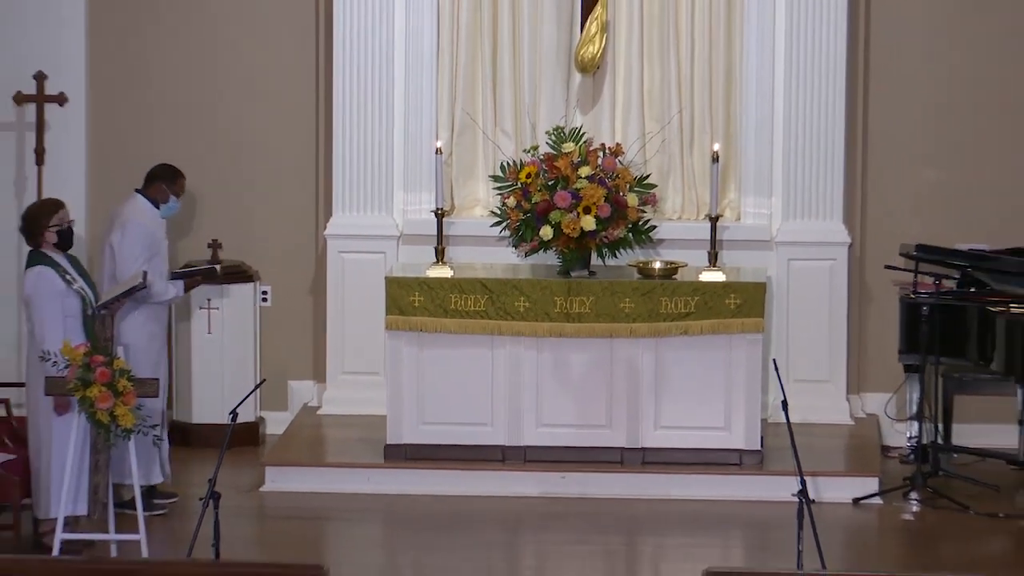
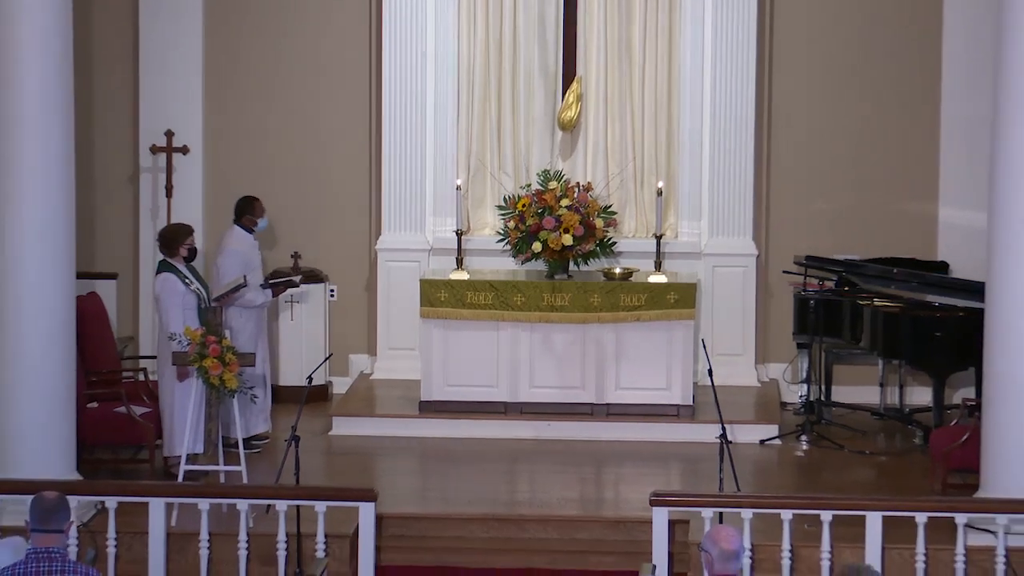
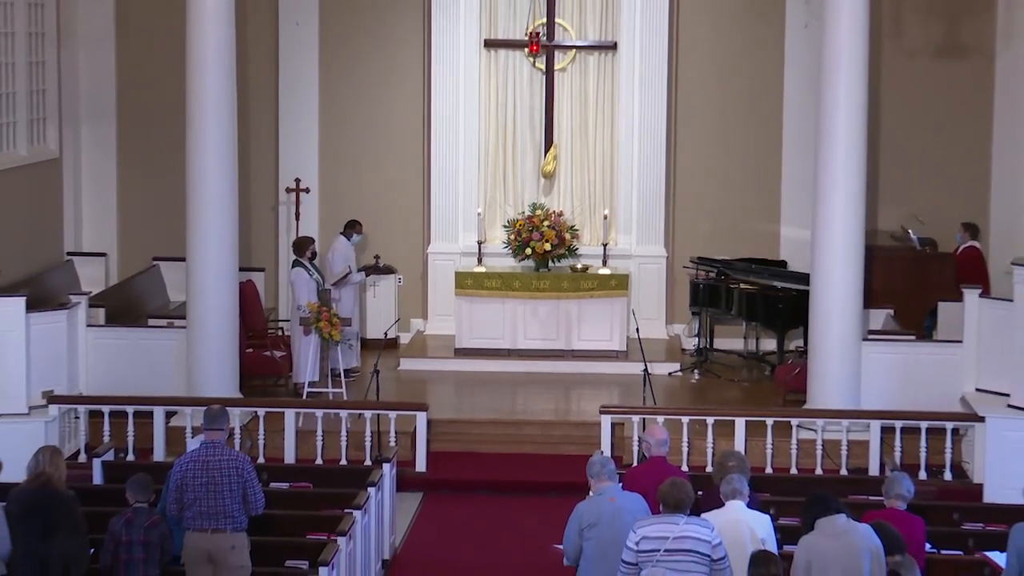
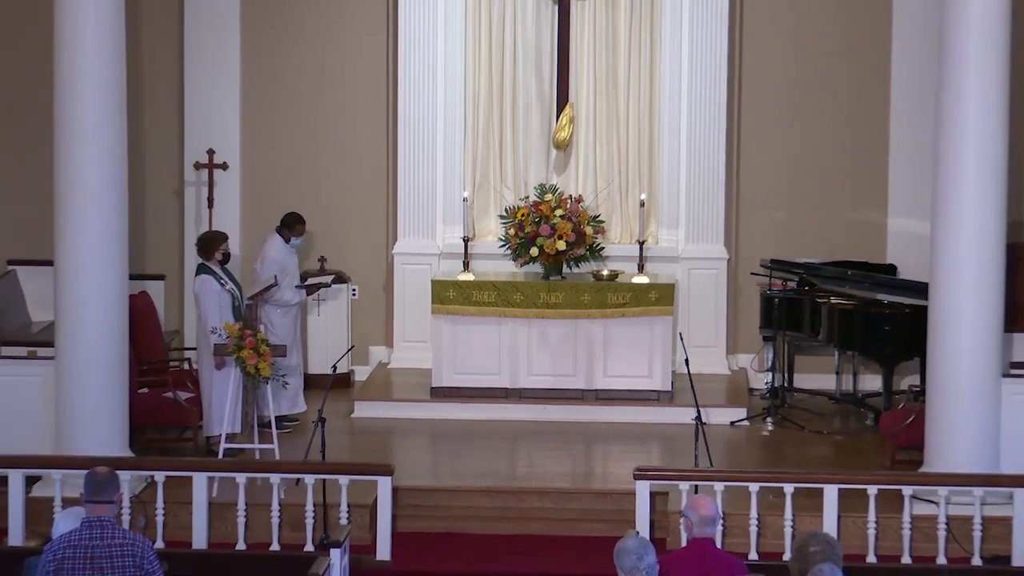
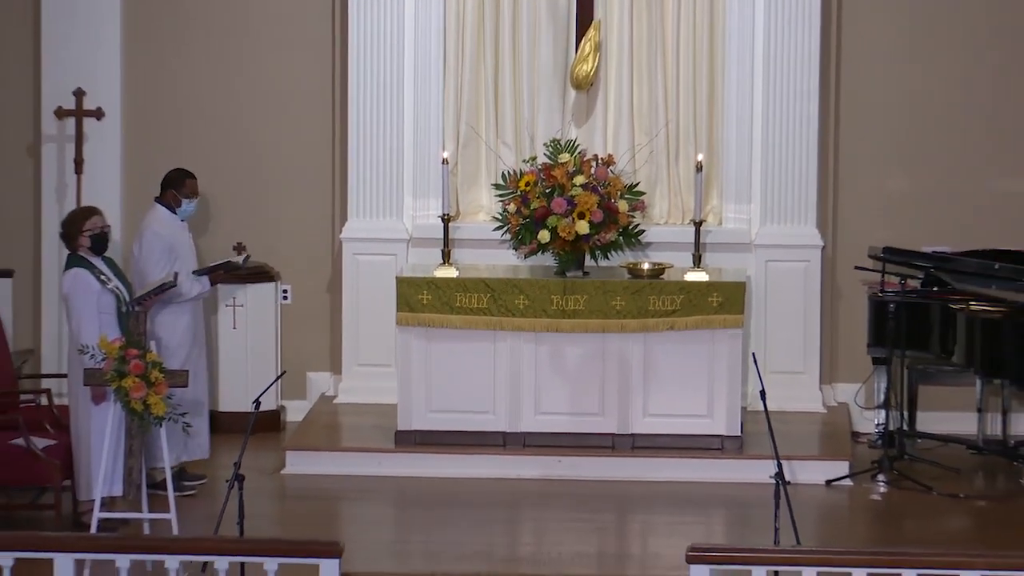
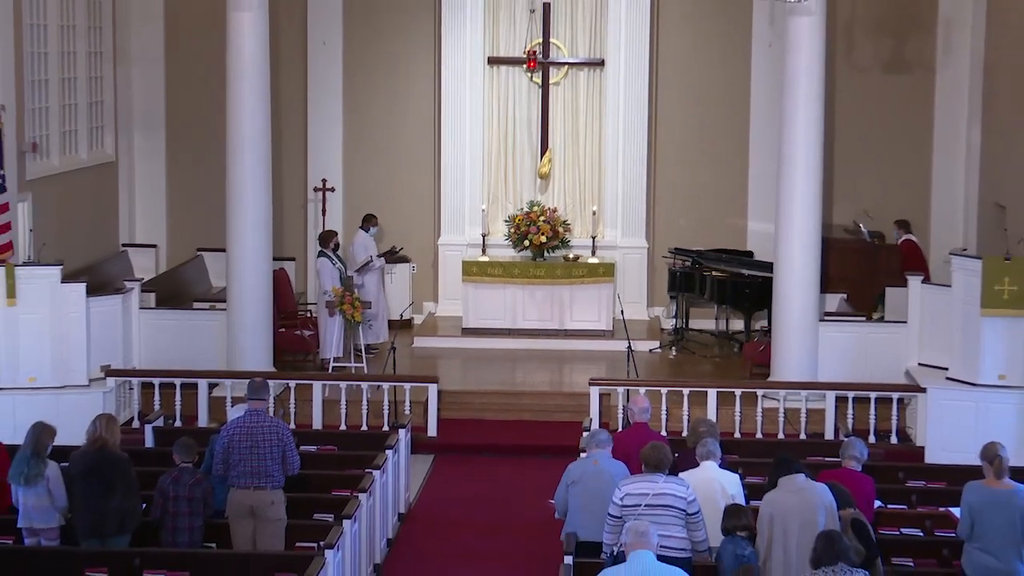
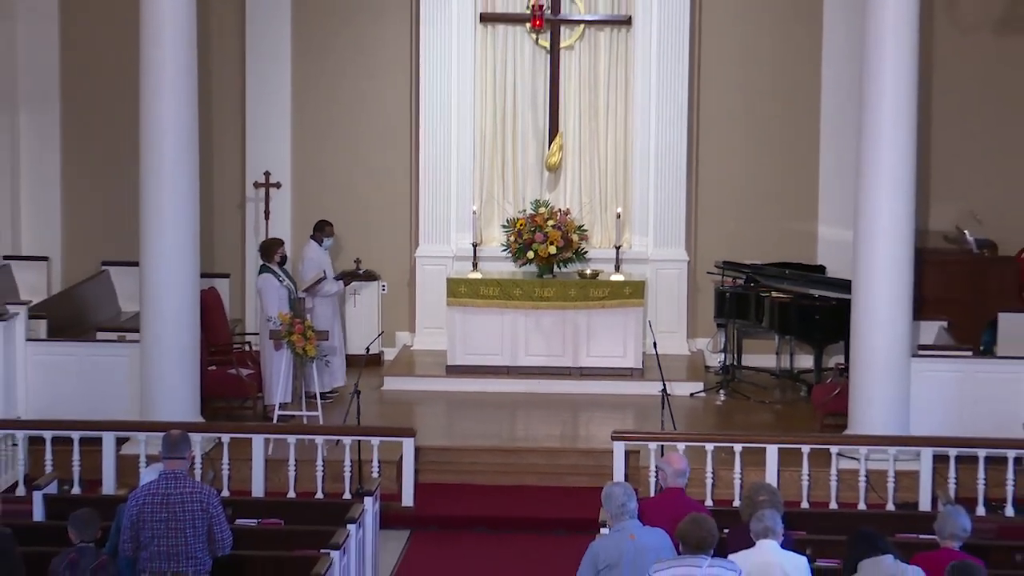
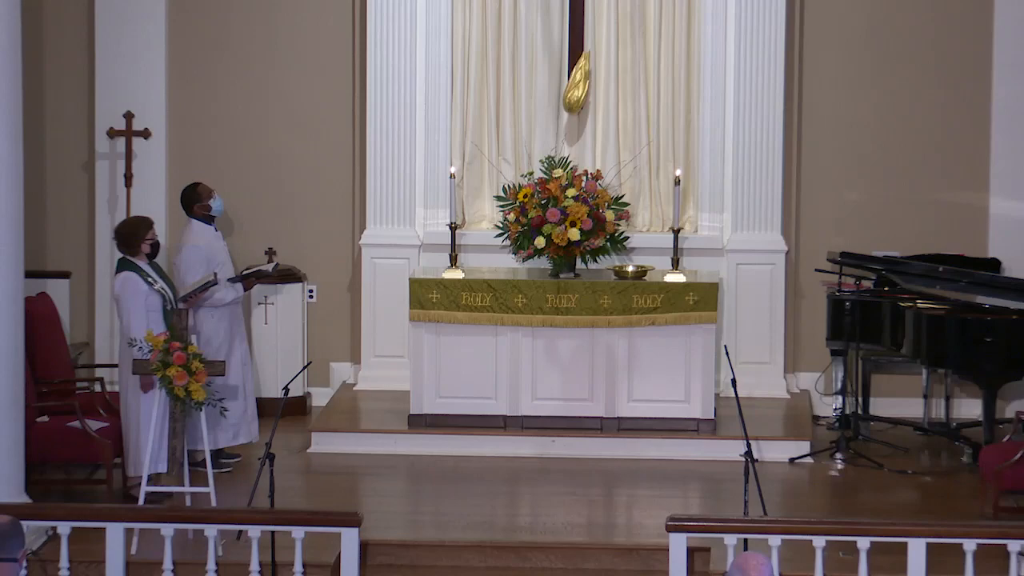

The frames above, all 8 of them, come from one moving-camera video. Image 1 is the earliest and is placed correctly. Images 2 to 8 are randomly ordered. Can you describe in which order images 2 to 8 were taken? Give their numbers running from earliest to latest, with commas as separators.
5, 8, 2, 4, 7, 3, 6
